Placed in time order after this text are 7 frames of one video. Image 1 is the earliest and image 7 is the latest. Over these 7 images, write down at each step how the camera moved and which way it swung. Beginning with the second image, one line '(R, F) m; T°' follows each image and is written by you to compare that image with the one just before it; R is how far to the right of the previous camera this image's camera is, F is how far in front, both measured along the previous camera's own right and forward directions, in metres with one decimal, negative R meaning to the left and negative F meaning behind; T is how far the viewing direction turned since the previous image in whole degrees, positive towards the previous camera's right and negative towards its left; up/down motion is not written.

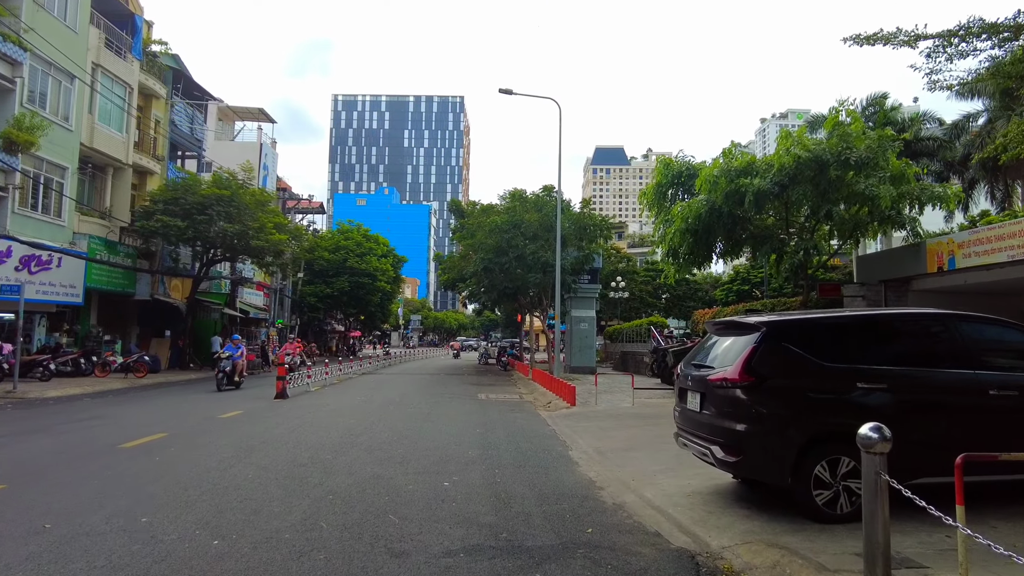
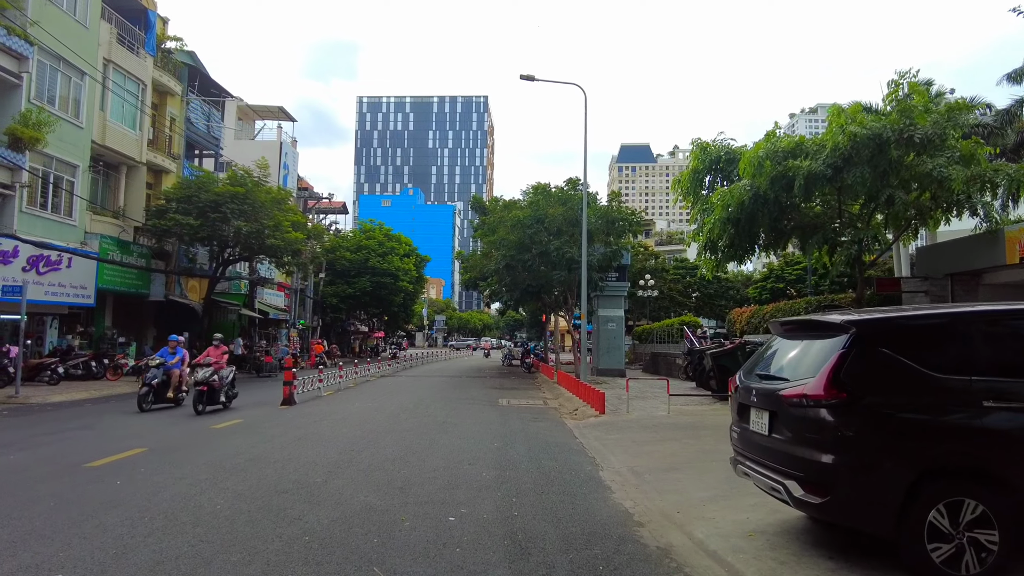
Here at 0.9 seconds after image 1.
(+0.1, +1.3) m; -2°
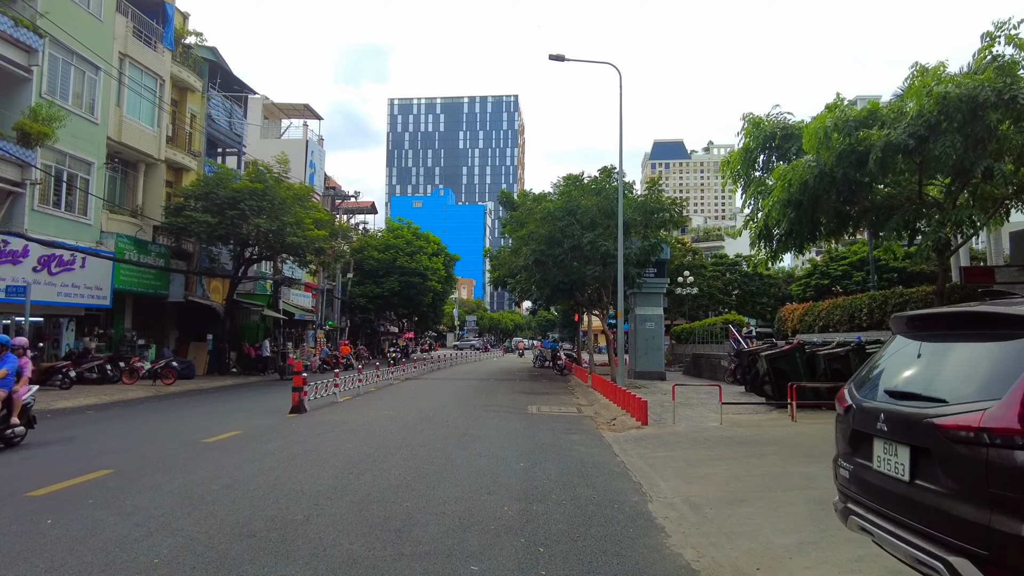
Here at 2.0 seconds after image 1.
(+0.1, +1.6) m; -3°
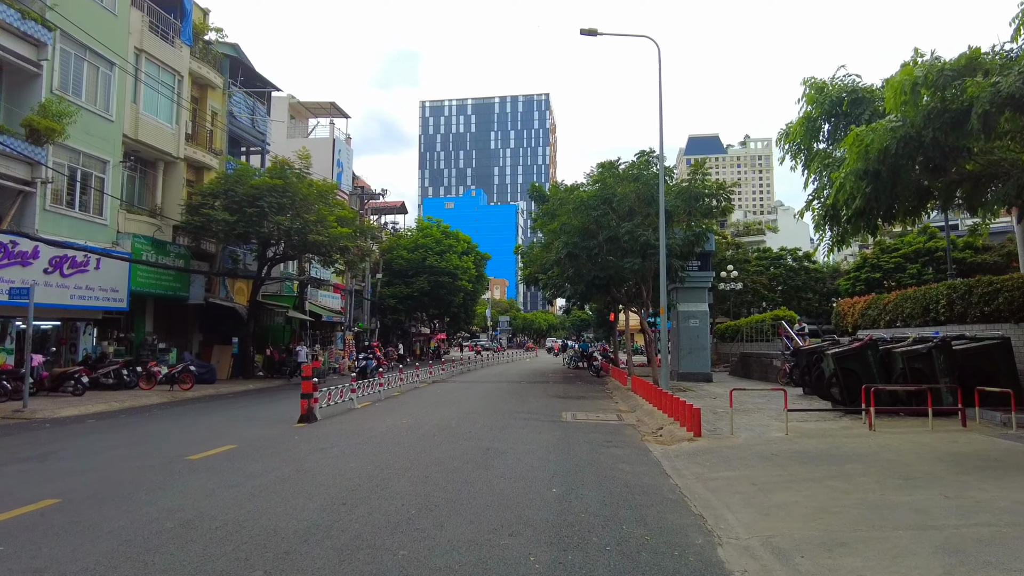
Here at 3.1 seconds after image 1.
(+0.1, +1.6) m; -3°
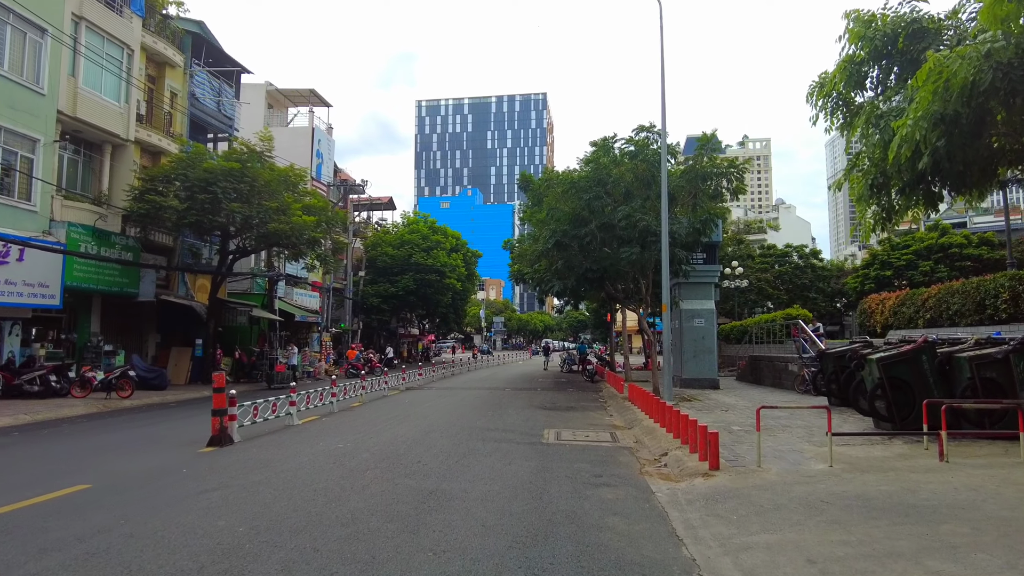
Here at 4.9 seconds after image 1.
(+0.5, +2.7) m; 0°
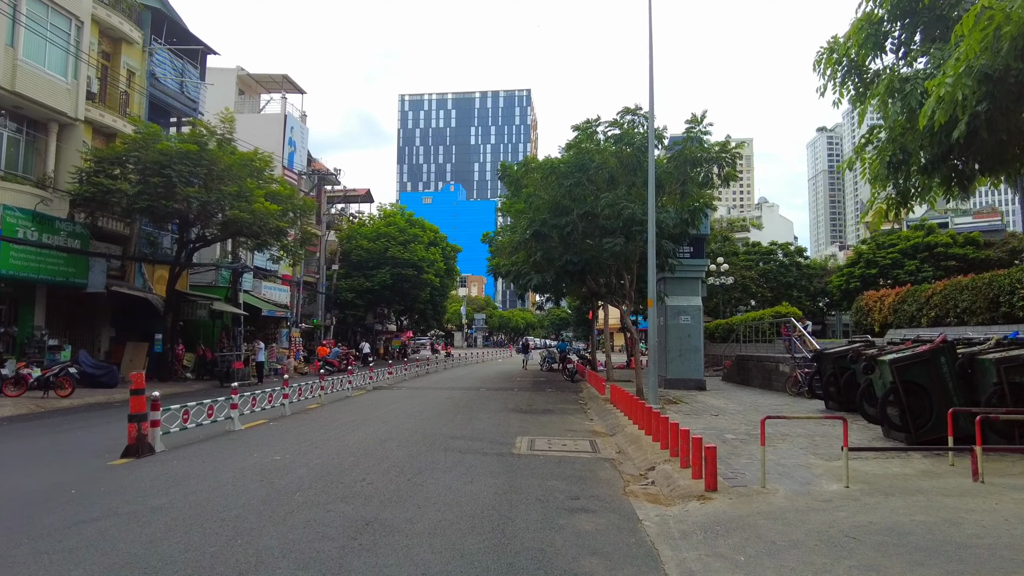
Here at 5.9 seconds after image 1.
(+0.2, +1.4) m; +1°
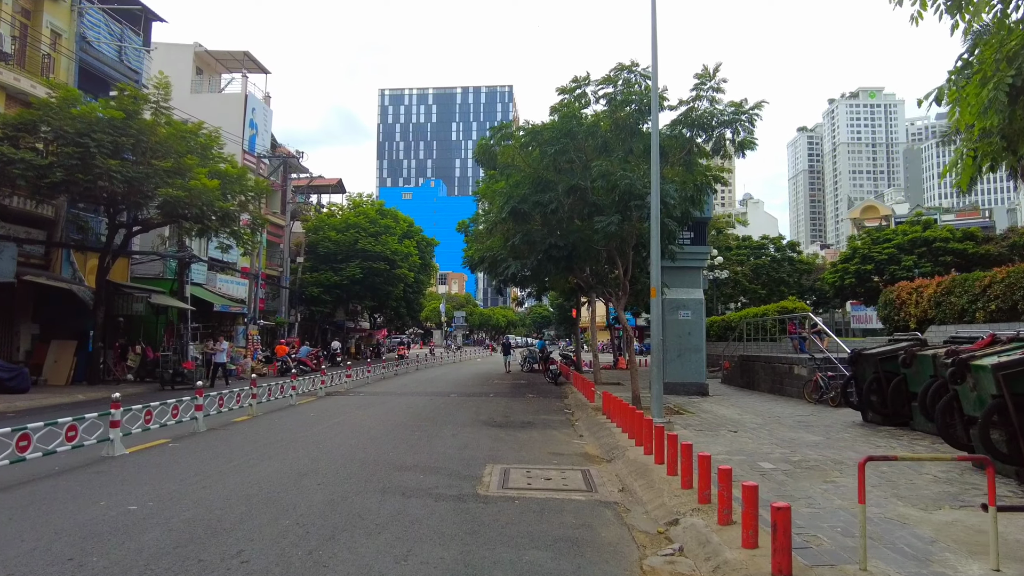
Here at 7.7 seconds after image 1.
(+0.2, +2.7) m; +2°
